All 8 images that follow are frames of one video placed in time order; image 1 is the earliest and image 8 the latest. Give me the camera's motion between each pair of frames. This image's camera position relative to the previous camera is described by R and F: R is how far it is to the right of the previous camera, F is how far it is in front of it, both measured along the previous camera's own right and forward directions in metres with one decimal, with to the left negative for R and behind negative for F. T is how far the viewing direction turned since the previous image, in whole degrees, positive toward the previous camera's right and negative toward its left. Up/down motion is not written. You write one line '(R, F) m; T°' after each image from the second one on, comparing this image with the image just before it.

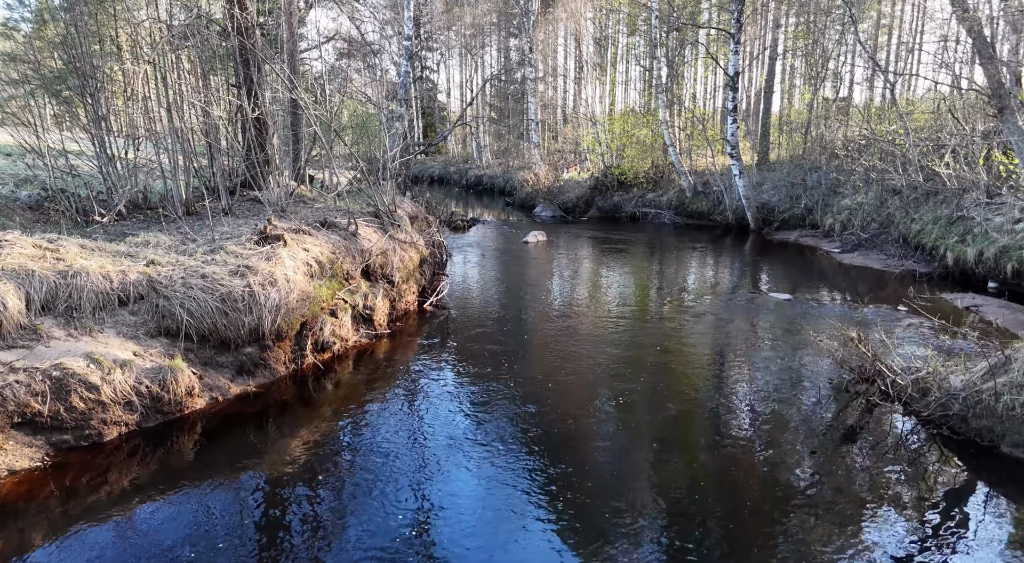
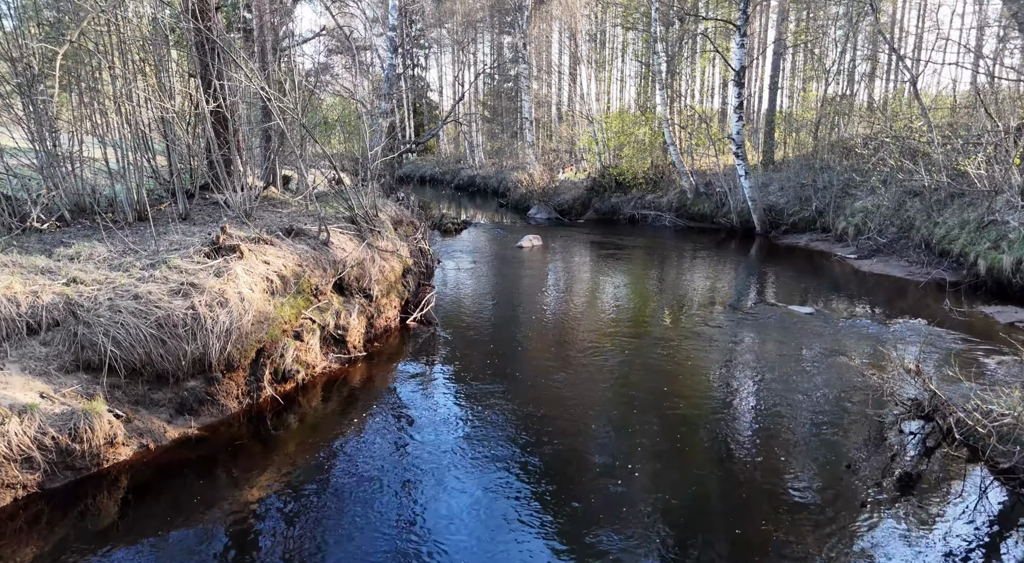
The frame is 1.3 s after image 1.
(0.0, +1.2) m; +1°
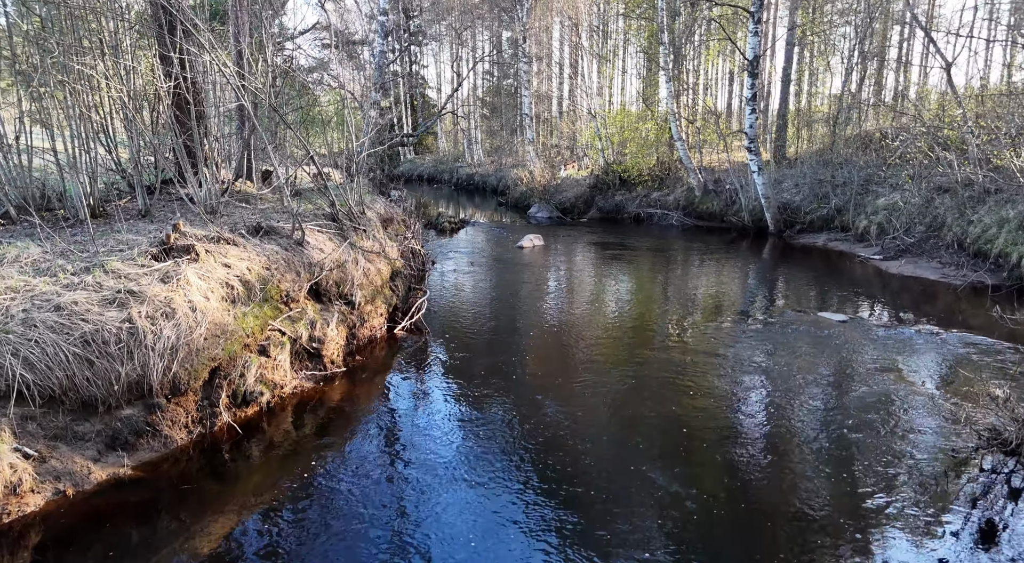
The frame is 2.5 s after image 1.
(0.0, +1.1) m; 0°
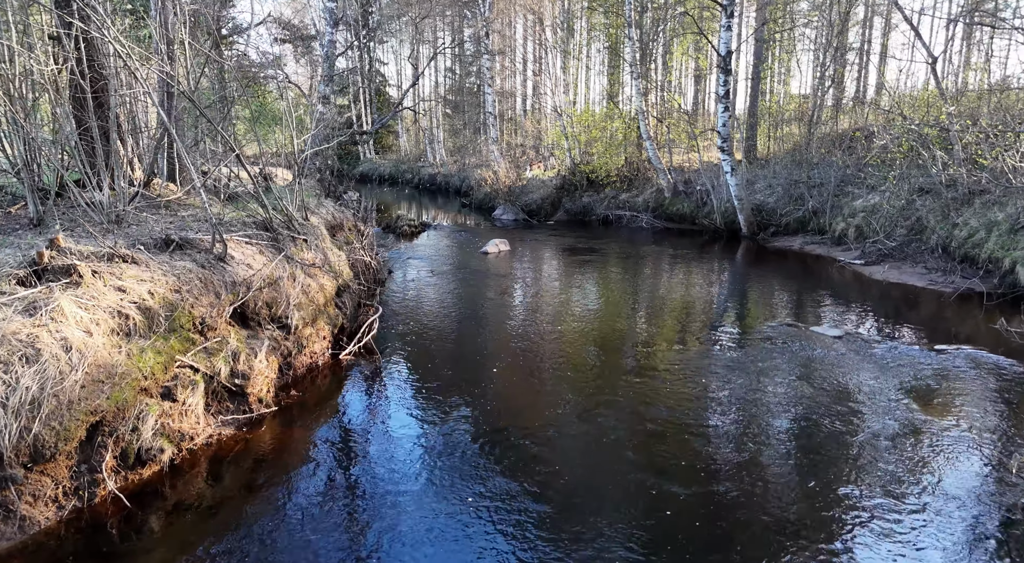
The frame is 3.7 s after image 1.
(0.0, +1.1) m; +3°
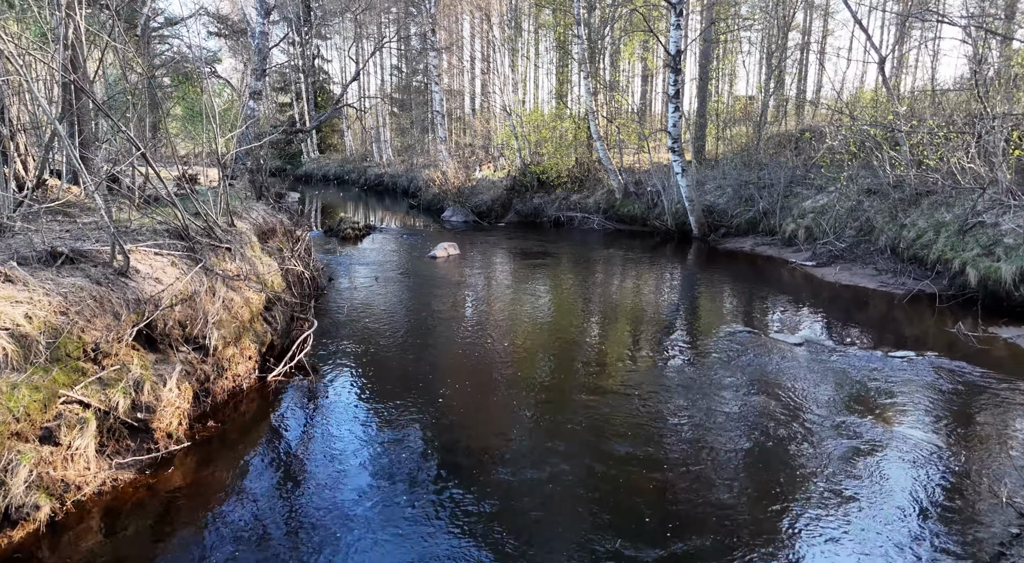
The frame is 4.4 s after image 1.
(+0.1, +0.6) m; +4°
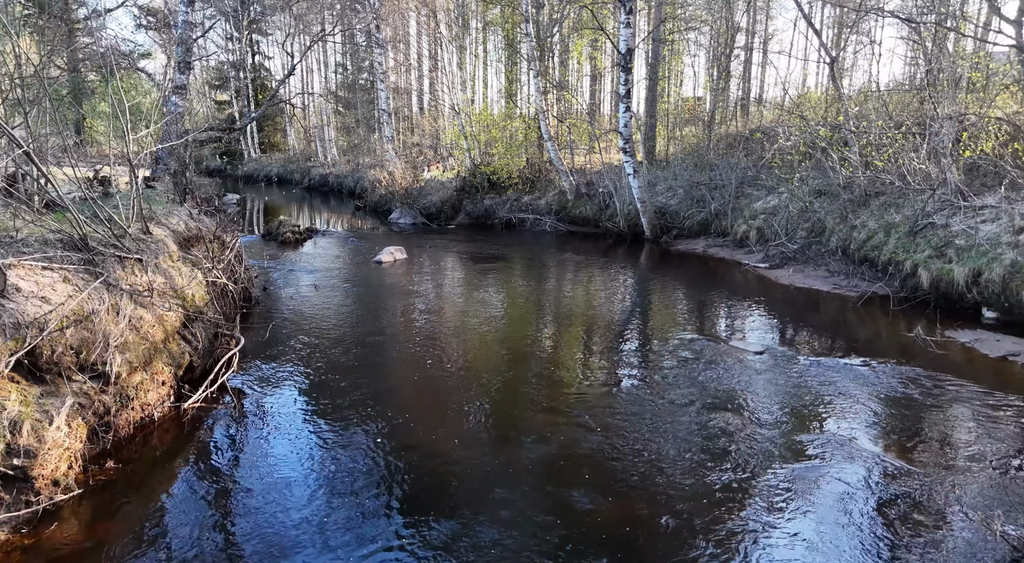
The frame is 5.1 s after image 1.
(+0.1, +0.6) m; +4°
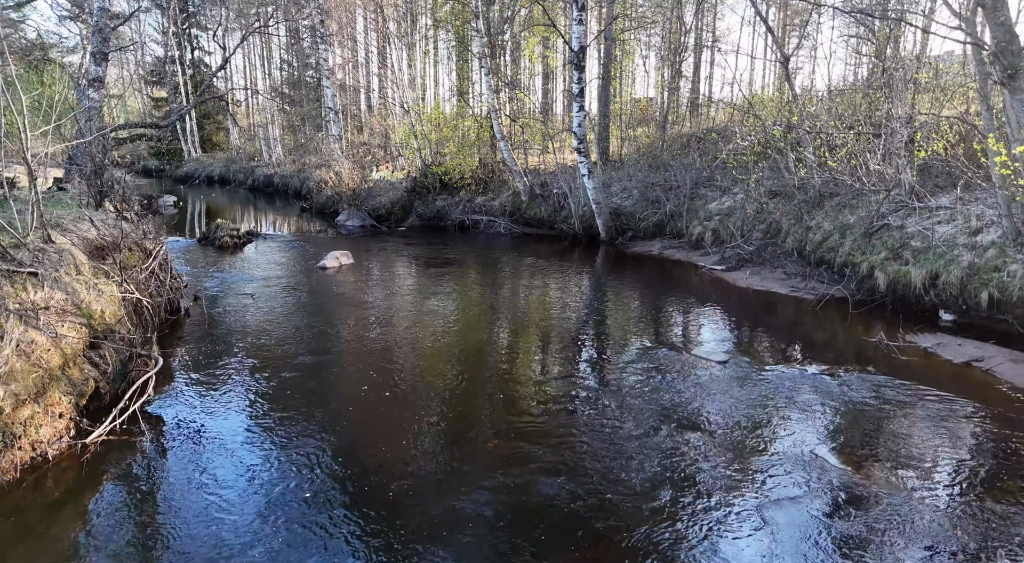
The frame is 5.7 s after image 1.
(+0.1, +0.6) m; +4°
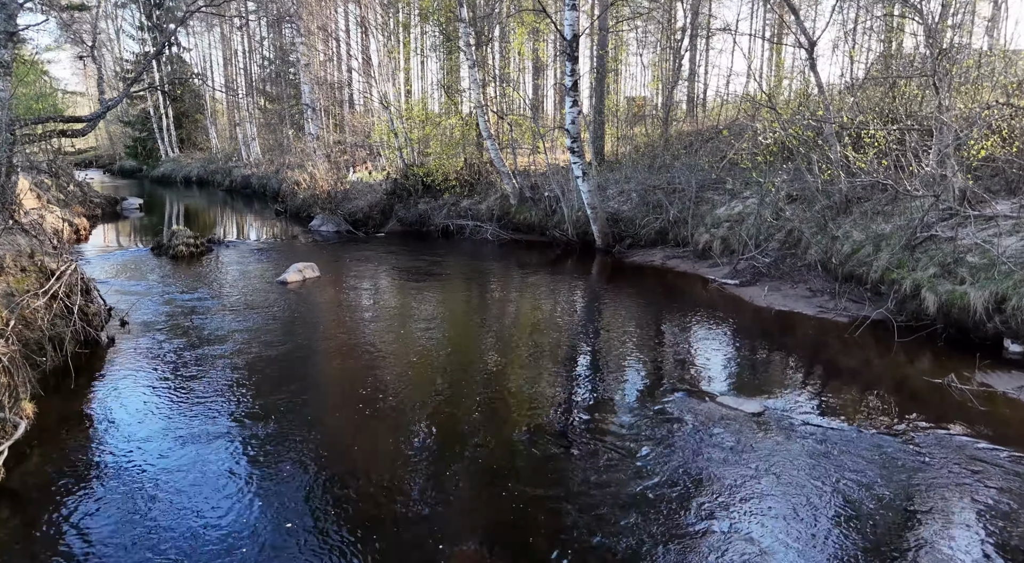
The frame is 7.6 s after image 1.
(+0.1, +1.8) m; +1°
